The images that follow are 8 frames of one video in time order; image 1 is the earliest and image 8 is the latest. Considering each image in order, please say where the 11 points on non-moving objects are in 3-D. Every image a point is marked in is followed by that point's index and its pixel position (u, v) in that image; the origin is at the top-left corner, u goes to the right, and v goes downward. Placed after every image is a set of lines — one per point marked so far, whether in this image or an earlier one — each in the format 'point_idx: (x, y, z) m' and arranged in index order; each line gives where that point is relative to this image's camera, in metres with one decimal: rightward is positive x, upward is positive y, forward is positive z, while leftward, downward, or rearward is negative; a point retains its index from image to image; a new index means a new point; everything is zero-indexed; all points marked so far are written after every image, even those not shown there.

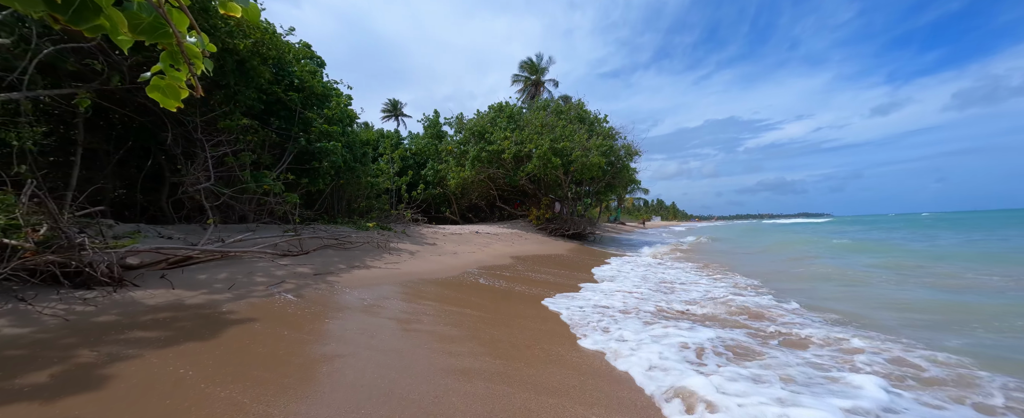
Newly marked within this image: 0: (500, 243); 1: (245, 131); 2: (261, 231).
0: (-0.4, -1.1, +10.3) m
1: (-4.5, +1.3, +5.5) m
2: (-4.0, -0.4, +5.3) m
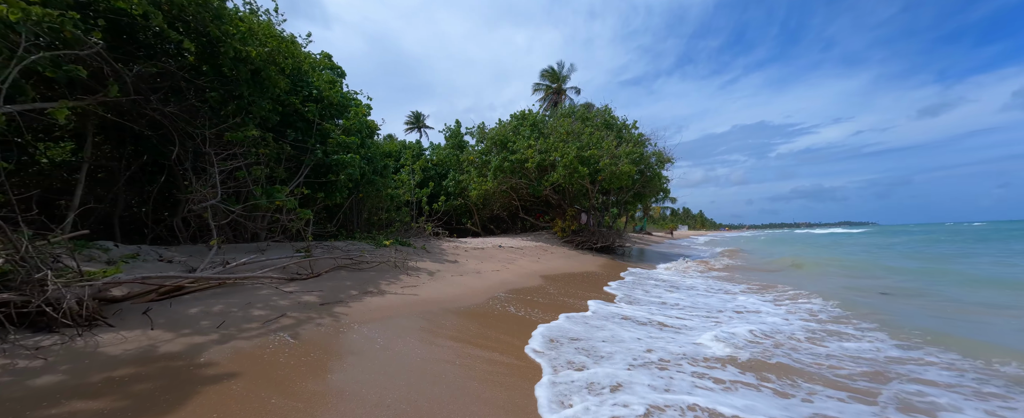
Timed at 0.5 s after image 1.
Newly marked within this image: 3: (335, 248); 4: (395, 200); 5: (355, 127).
0: (+0.3, -1.4, +9.6) m
1: (-4.0, +1.0, +5.2) m
2: (-3.6, -0.6, +4.9) m
3: (-3.1, -0.7, +5.7) m
4: (-3.6, +0.3, +10.0) m
5: (-3.4, +1.8, +7.1) m
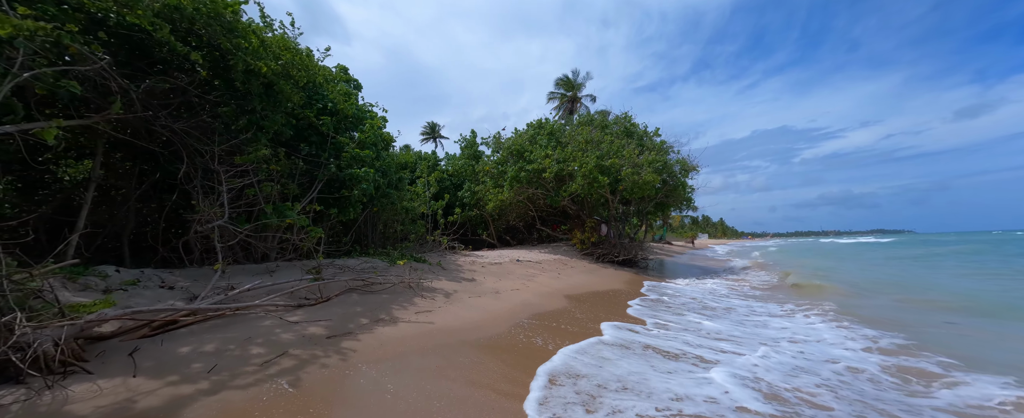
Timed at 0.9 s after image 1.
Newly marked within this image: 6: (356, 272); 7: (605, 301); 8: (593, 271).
0: (+0.9, -1.8, +9.2) m
1: (-3.7, +0.7, +5.0) m
2: (-3.3, -0.9, +4.6) m
3: (-2.7, -1.0, +5.5) m
4: (-3.0, -0.1, +9.8) m
5: (-3.0, +1.4, +6.8) m
6: (-2.6, -1.0, +5.4) m
7: (+1.9, -1.9, +6.6) m
8: (+2.6, -2.1, +10.9) m
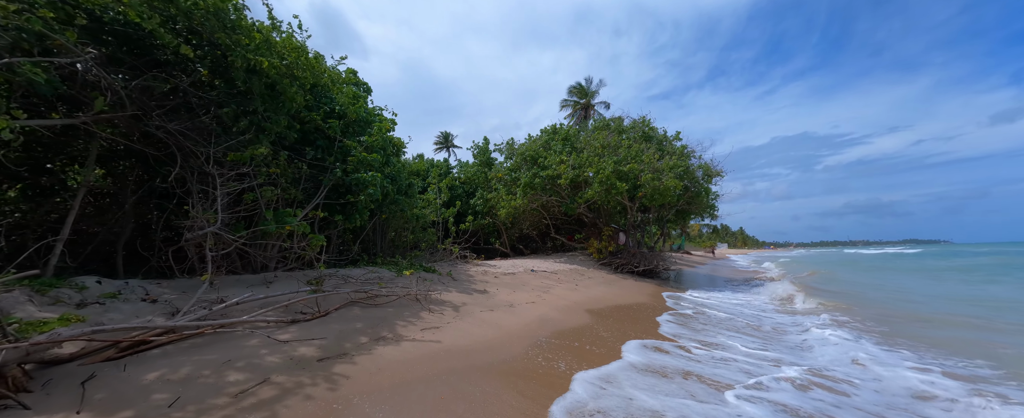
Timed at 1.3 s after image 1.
0: (+1.3, -2.0, +8.6) m
1: (-3.5, +0.7, +4.7) m
2: (-3.0, -1.0, +4.3) m
3: (-2.5, -1.1, +5.1) m
4: (-2.6, -0.3, +9.4) m
5: (-2.7, +1.3, +6.5) m
6: (-2.3, -1.1, +5.0) m
7: (+2.2, -2.0, +6.1) m
8: (+3.1, -2.3, +10.3) m
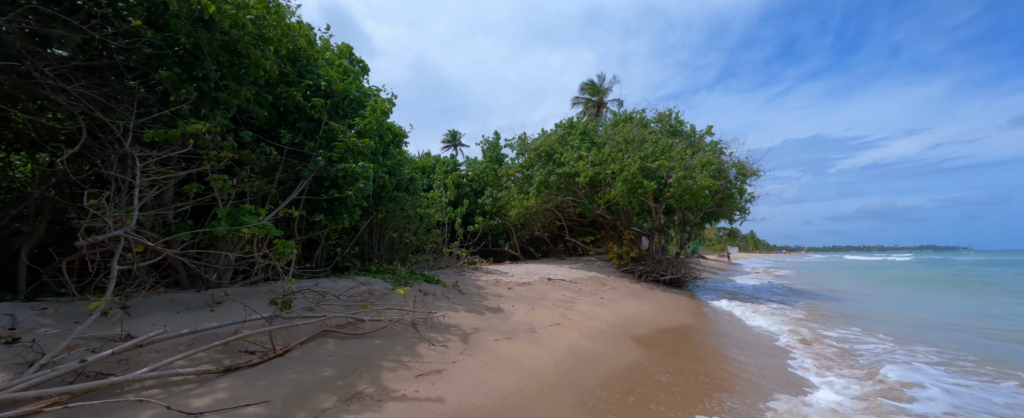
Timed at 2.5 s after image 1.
0: (+1.6, -2.0, +7.5) m
1: (-3.2, +0.7, +3.7) m
2: (-2.8, -0.9, +3.2) m
3: (-2.2, -1.0, +4.0) m
4: (-2.2, -0.3, +8.3) m
5: (-2.3, +1.3, +5.4) m
6: (-2.0, -1.1, +3.9) m
7: (+2.5, -2.0, +4.9) m
8: (+3.5, -2.4, +9.1) m
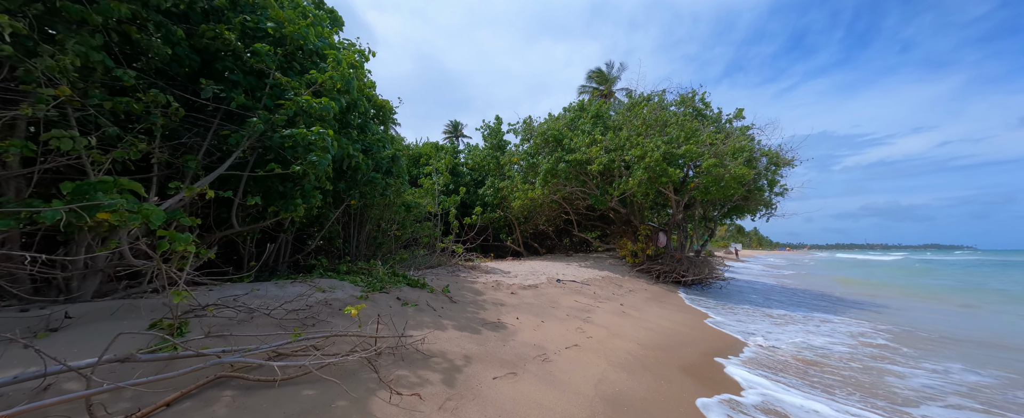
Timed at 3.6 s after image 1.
0: (+1.7, -1.8, +6.2) m
1: (-3.1, +0.9, +2.4) m
2: (-2.7, -0.8, +2.0) m
3: (-2.1, -0.9, +2.8) m
4: (-2.1, 0.0, +7.1) m
5: (-2.2, +1.5, +4.2) m
6: (-2.0, -0.9, +2.7) m
7: (+2.5, -1.9, +3.6) m
8: (+3.5, -2.2, +7.9) m
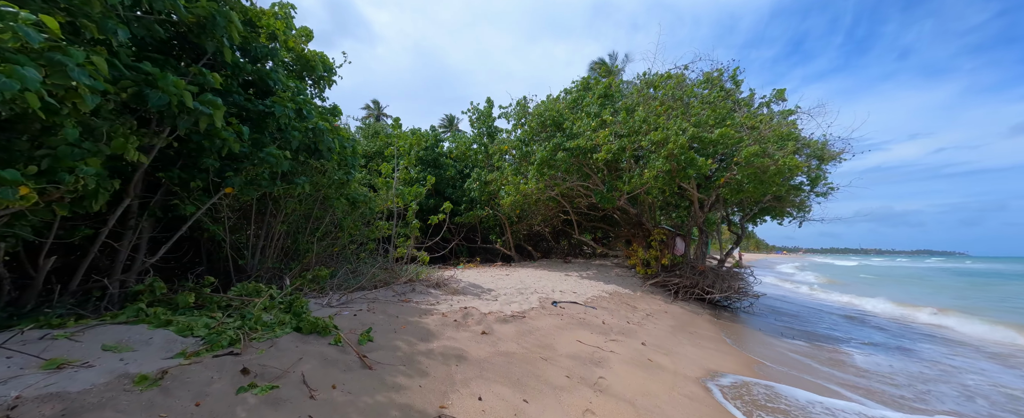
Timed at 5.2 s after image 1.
0: (+1.3, -1.8, +4.3) m
1: (-3.4, +1.0, +0.4) m
2: (-3.0, -0.7, 0.0) m
3: (-2.4, -0.8, +0.8) m
4: (-2.4, +0.1, +5.1) m
5: (-2.5, +1.6, +2.2) m
6: (-2.3, -0.8, +0.7) m
7: (+2.2, -1.9, +1.7) m
8: (+3.2, -2.2, +5.9) m
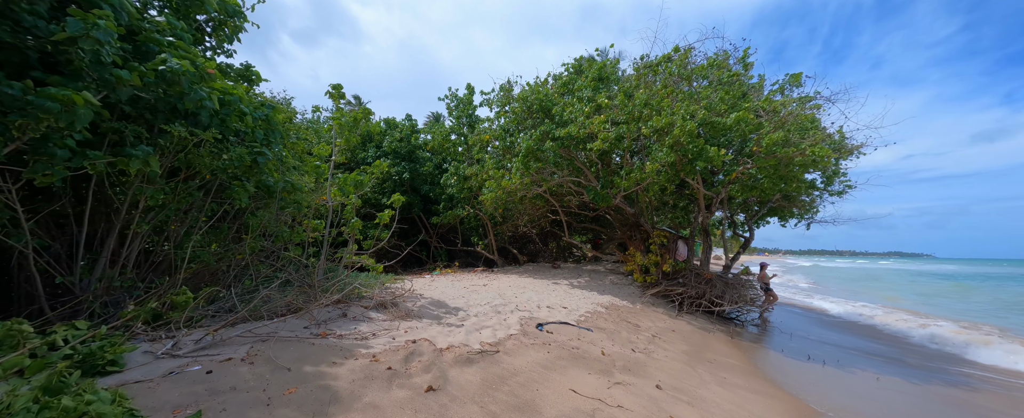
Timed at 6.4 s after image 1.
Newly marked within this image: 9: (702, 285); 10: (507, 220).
0: (+1.0, -1.7, +3.0) m
1: (-3.5, +1.1, -1.0) m
2: (-3.2, -0.6, -1.4) m
3: (-2.6, -0.7, -0.6) m
4: (-2.8, +0.1, +3.7) m
5: (-2.7, +1.7, +0.8) m
6: (-2.5, -0.7, -0.7) m
7: (+2.0, -1.8, +0.4) m
8: (+2.8, -2.1, +4.7) m
9: (+4.6, -1.8, +7.9) m
10: (-0.2, -0.4, +11.2) m
